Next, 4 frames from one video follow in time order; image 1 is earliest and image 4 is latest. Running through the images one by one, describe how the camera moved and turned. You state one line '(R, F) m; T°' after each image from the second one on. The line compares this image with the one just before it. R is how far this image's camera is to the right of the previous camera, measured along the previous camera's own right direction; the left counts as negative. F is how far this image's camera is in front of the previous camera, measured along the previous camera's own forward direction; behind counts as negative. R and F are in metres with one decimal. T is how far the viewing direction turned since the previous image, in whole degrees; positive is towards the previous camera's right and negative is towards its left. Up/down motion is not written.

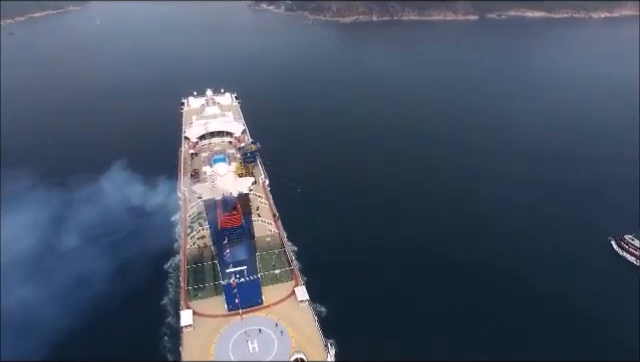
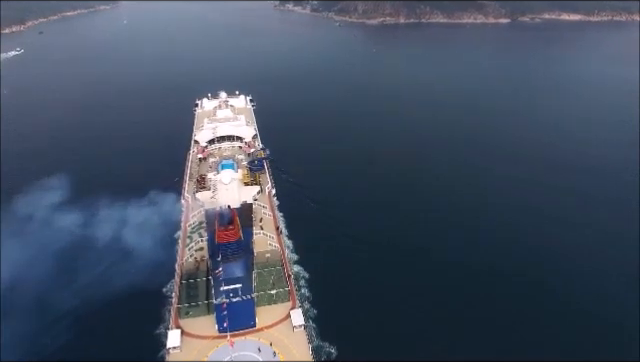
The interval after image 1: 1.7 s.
(+2.8, +4.5) m; -4°
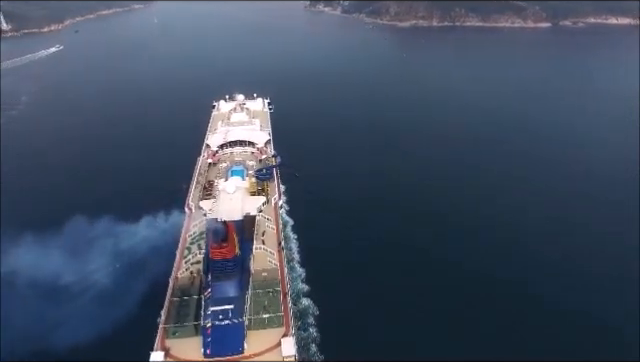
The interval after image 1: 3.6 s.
(+3.0, +4.9) m; -4°
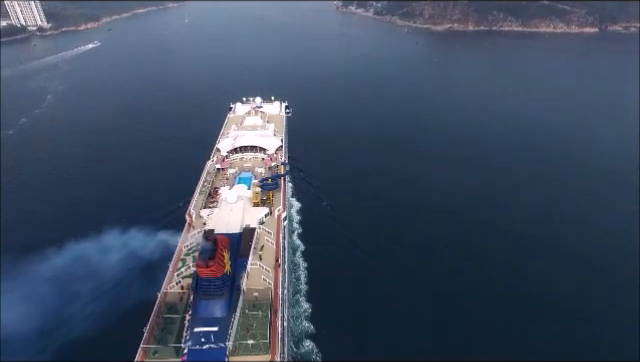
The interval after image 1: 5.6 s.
(+3.4, +4.9) m; -4°
